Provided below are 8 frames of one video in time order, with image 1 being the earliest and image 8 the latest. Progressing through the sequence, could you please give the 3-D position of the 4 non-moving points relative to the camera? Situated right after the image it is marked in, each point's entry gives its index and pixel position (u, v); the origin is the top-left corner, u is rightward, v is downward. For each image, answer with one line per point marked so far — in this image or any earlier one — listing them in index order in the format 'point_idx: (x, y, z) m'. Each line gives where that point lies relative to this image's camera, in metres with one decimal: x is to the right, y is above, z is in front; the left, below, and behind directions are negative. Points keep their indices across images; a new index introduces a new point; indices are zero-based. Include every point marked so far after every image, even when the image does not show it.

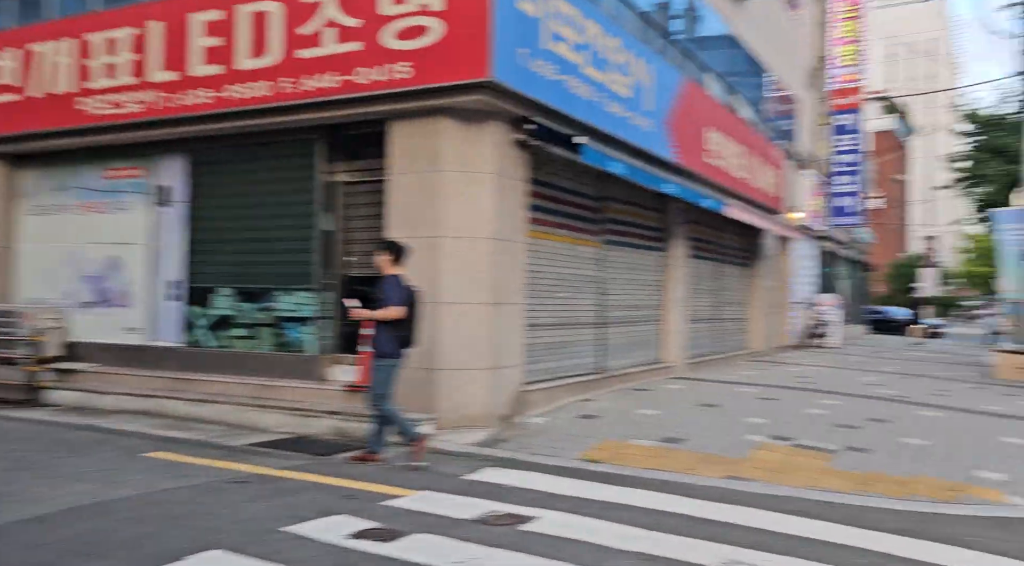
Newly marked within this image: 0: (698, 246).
0: (+3.2, +0.7, +12.5) m
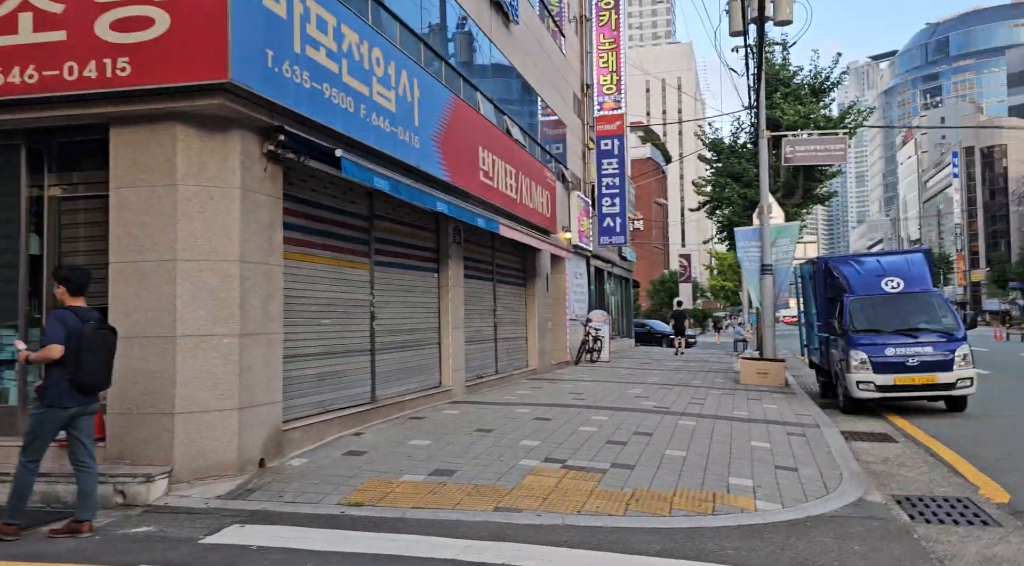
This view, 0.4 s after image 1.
0: (-0.8, +0.3, +12.4) m
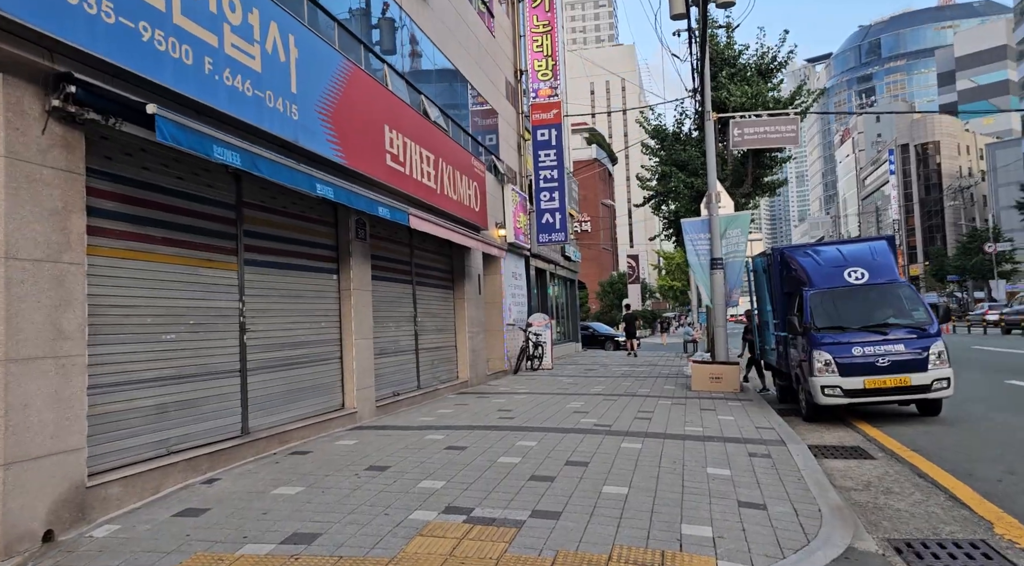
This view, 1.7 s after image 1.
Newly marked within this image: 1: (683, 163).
0: (-2.0, +0.3, +10.7) m
1: (+4.0, +2.9, +16.5) m
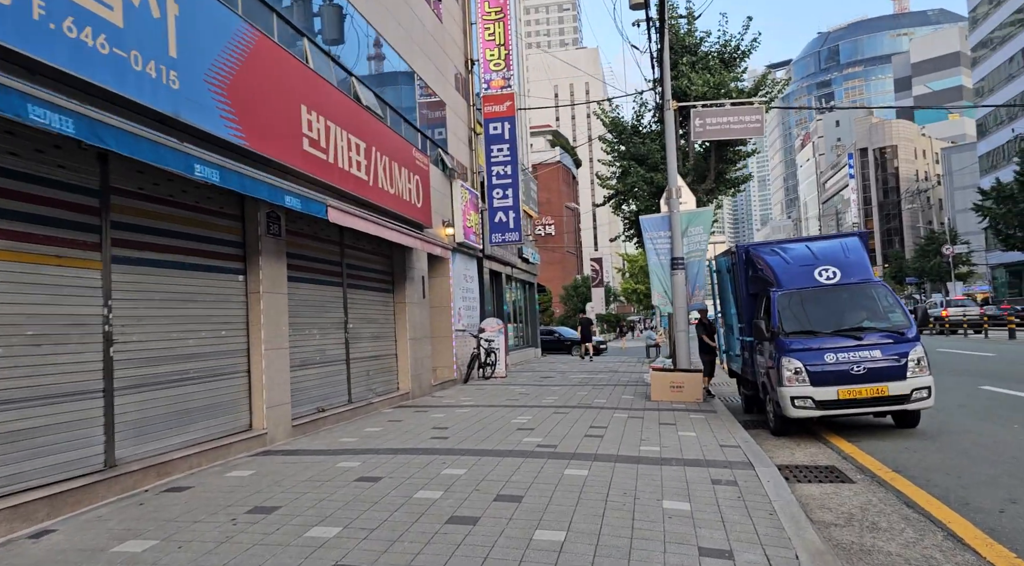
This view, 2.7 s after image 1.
0: (-2.8, +0.2, +9.5) m
1: (+2.9, +2.8, +15.6) m
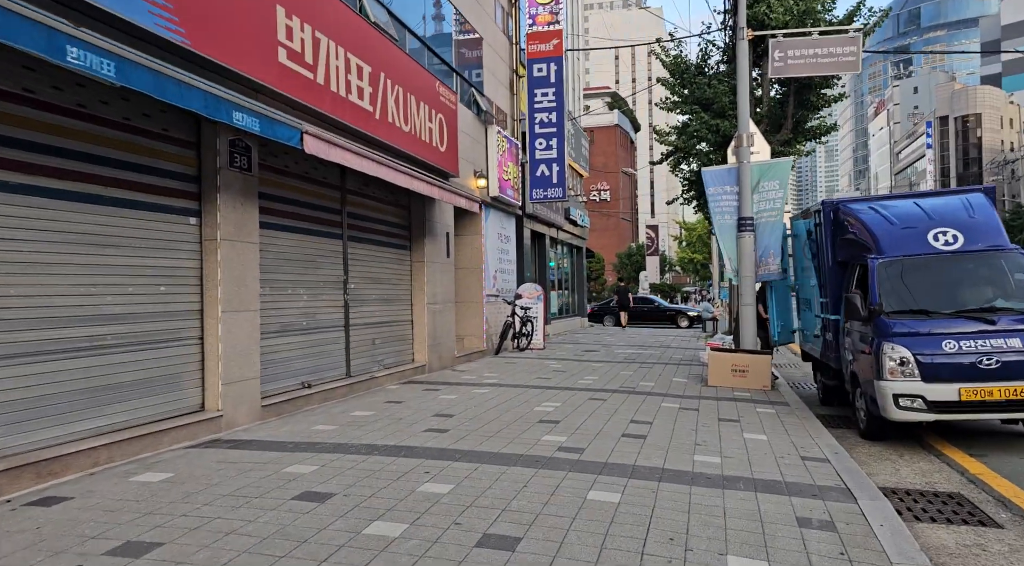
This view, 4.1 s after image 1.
0: (-2.5, +0.8, +7.9) m
1: (+3.7, +3.5, +13.4) m
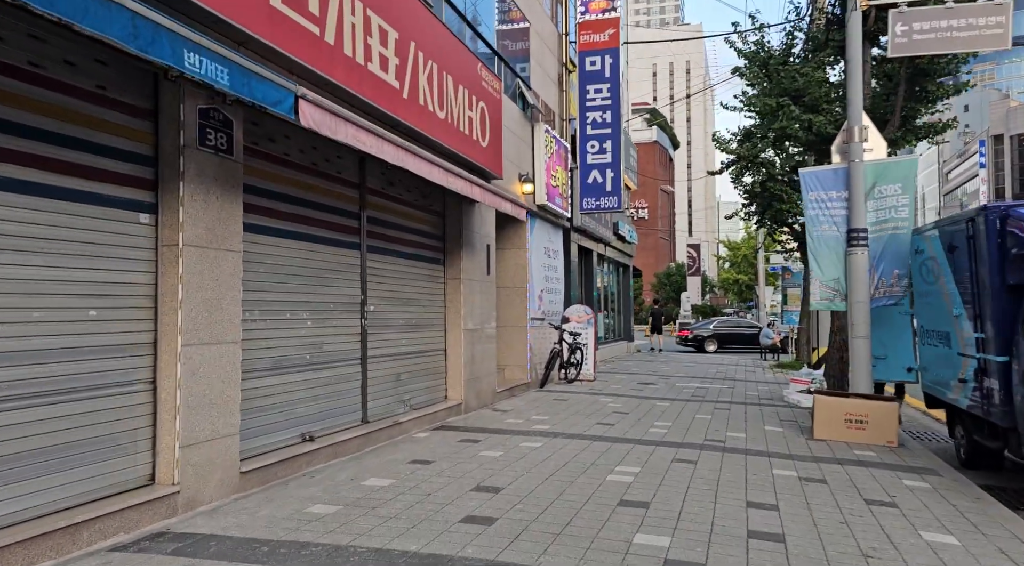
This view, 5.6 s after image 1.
0: (-1.9, +0.6, +6.1) m
1: (+4.6, +3.1, +11.4) m
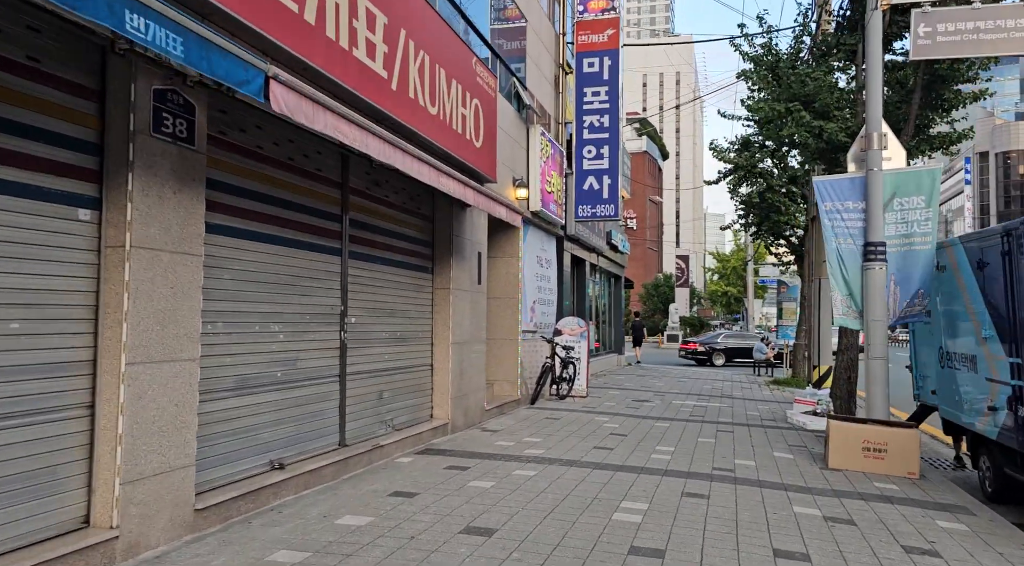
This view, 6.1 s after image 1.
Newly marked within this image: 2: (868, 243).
0: (-1.9, +0.5, +5.4) m
1: (+4.5, +2.9, +10.9) m
2: (+4.2, +0.5, +8.1) m
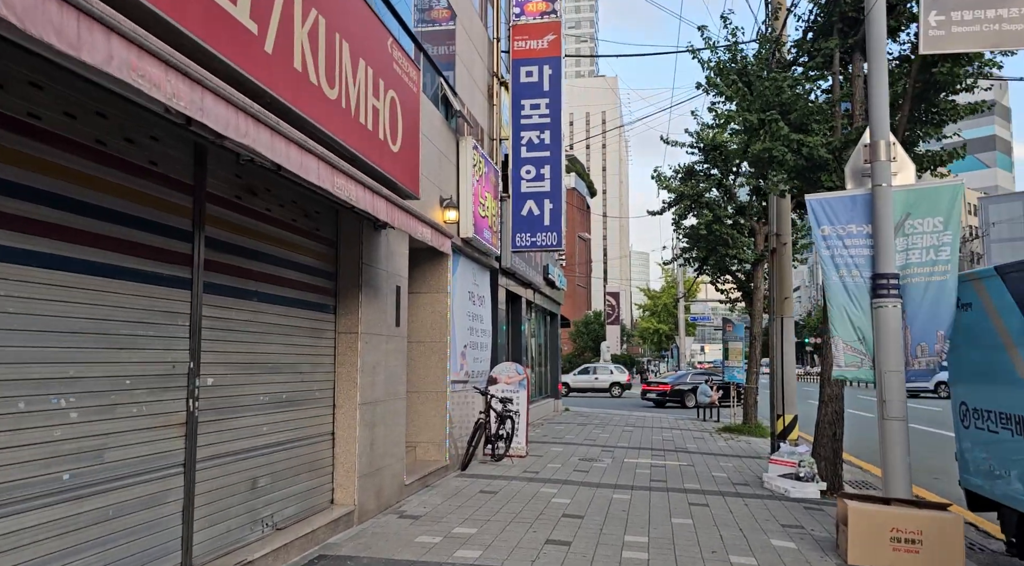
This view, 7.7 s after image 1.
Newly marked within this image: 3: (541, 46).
0: (-2.3, +0.3, +3.3) m
1: (+3.5, +2.3, +9.6) m
2: (+3.5, +0.1, +6.6) m
3: (+0.5, +3.9, +11.5) m
